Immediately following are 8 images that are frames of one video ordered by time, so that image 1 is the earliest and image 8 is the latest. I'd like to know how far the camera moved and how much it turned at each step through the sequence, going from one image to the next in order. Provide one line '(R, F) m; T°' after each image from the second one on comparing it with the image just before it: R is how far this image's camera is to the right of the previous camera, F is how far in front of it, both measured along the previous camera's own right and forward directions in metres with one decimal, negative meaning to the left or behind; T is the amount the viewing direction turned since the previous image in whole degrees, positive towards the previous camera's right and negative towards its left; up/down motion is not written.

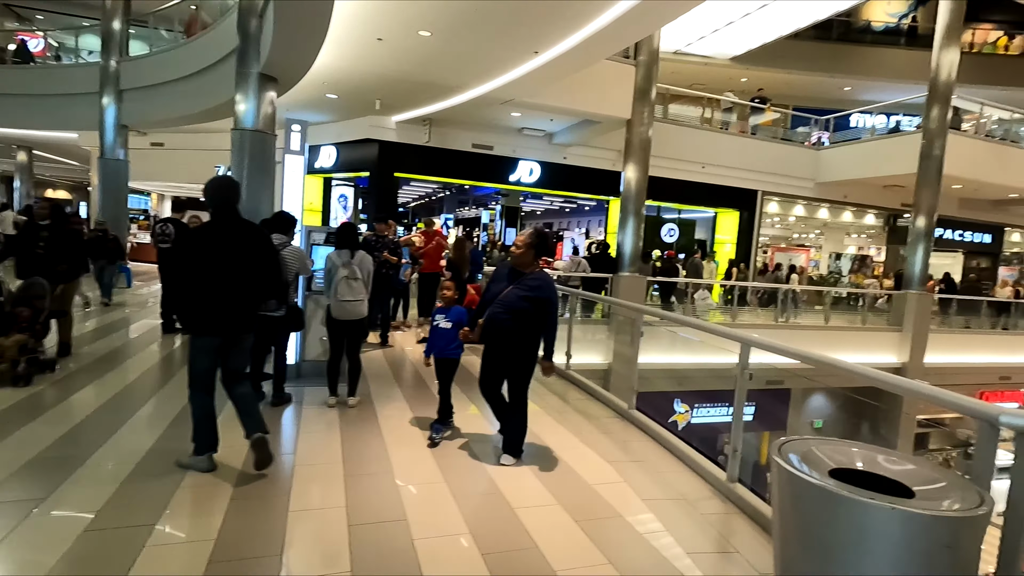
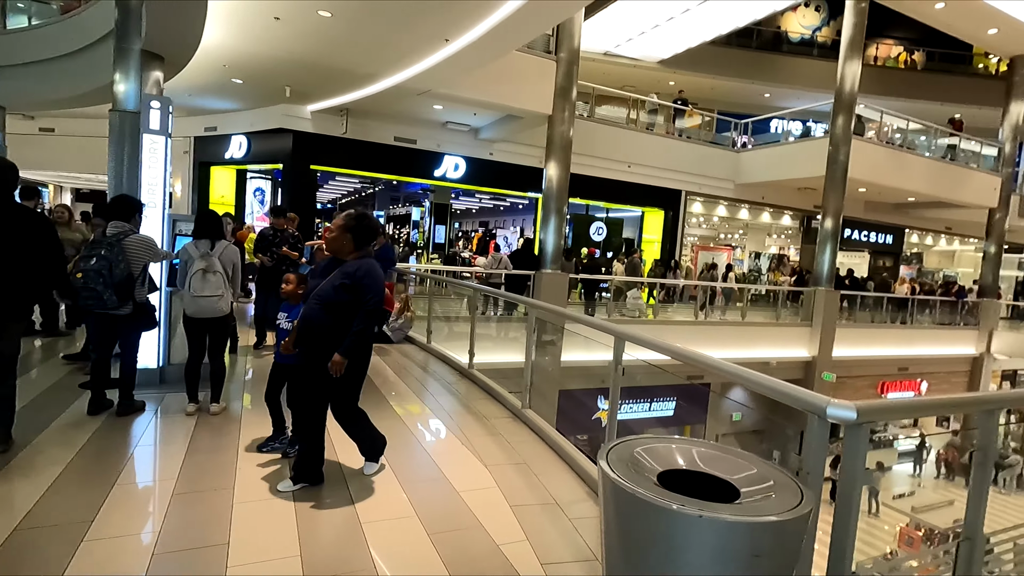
(+0.4, +0.2) m; +6°
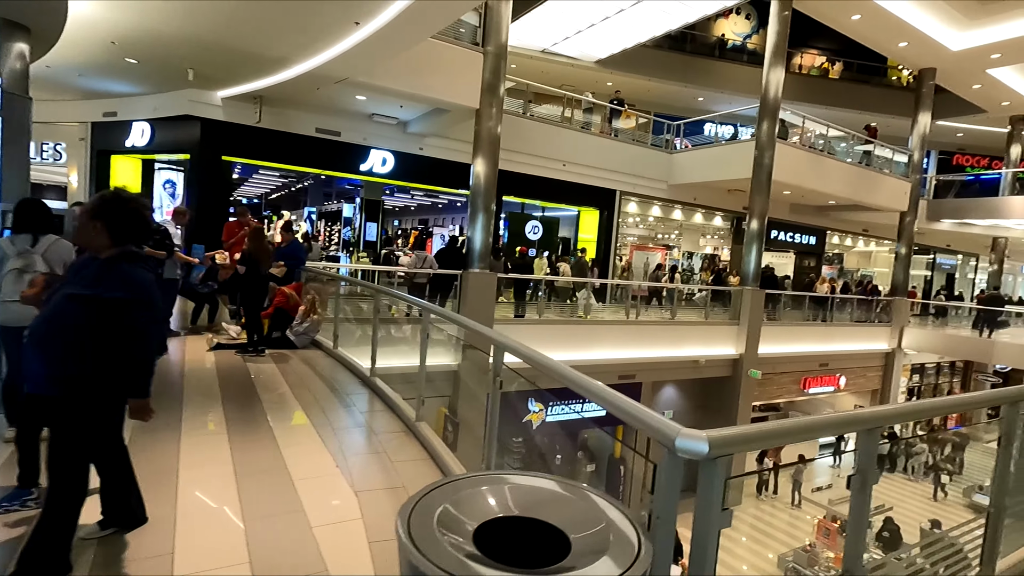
(+0.3, +0.3) m; +6°
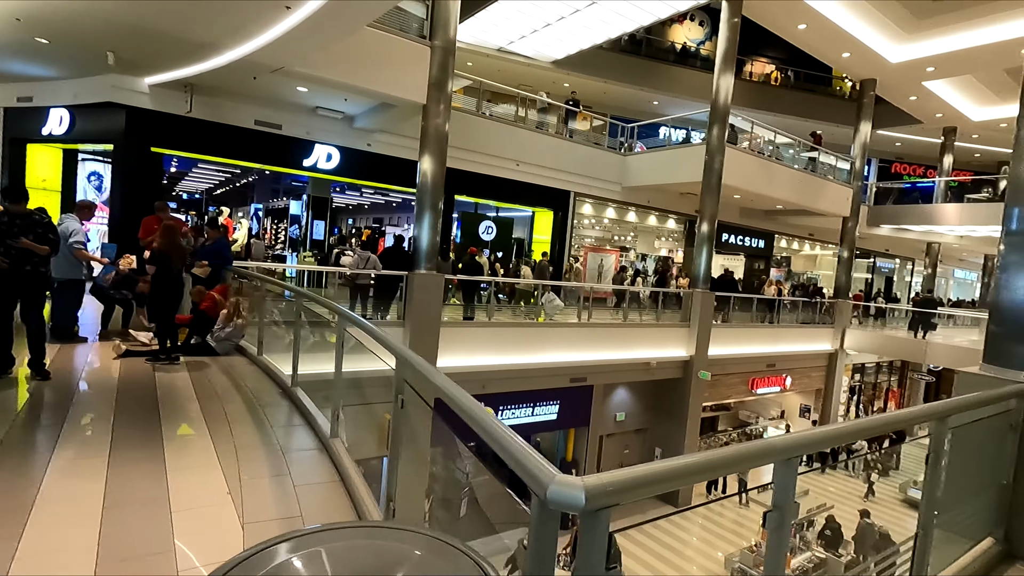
(+0.2, +0.2) m; +4°
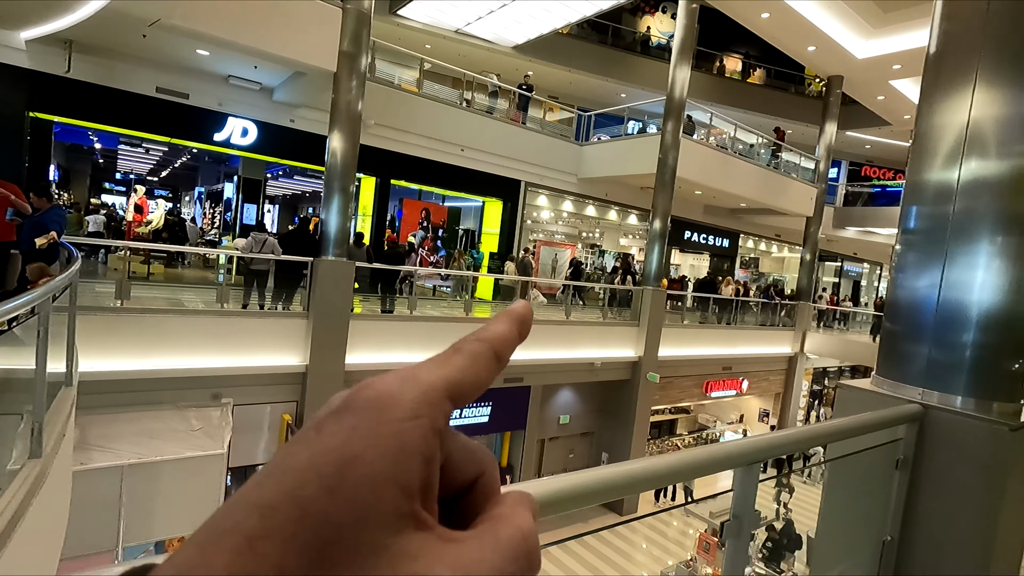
(+0.9, +0.7) m; +2°
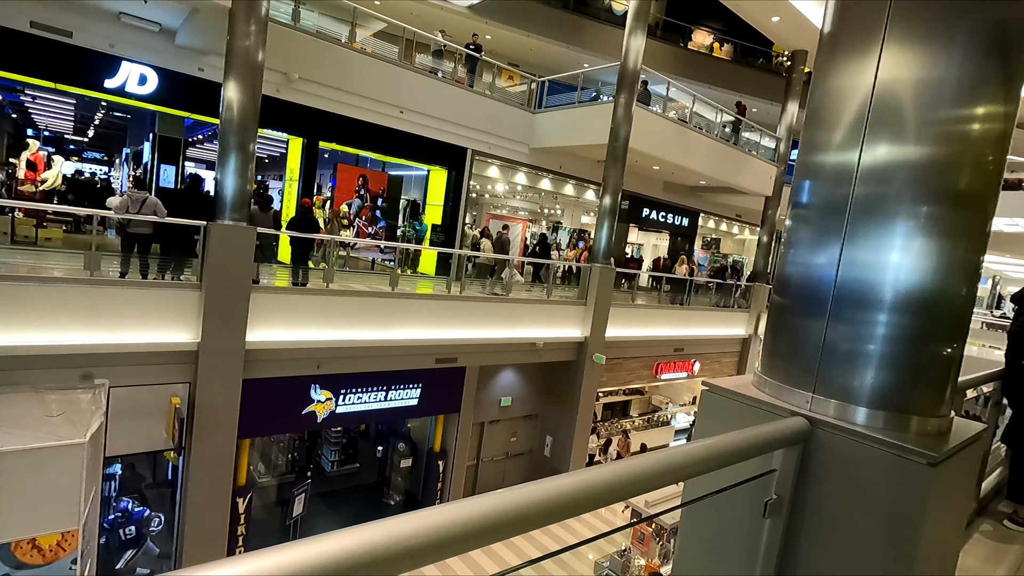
(+0.6, +0.6) m; +3°
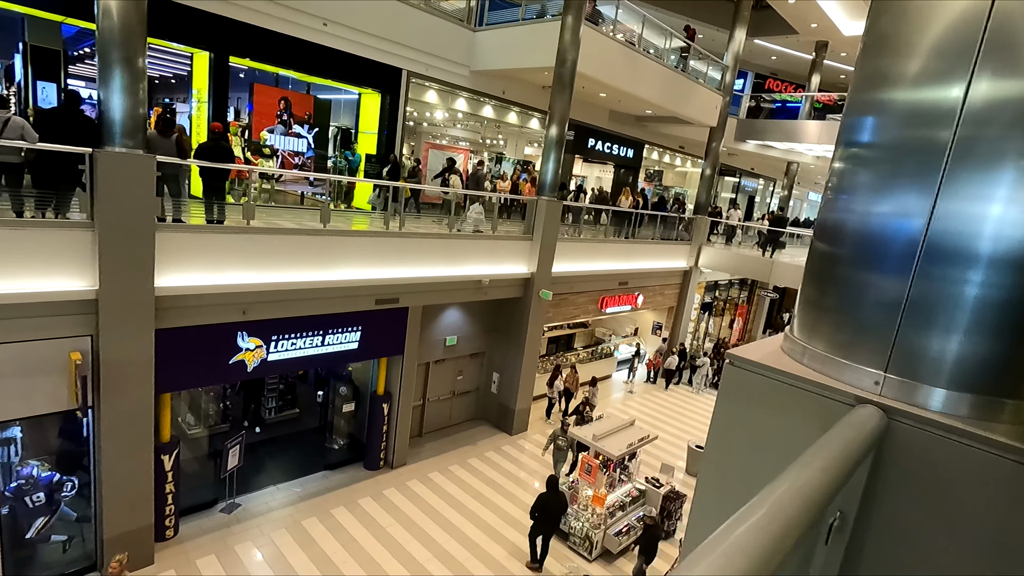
(0.0, +0.4) m; +6°
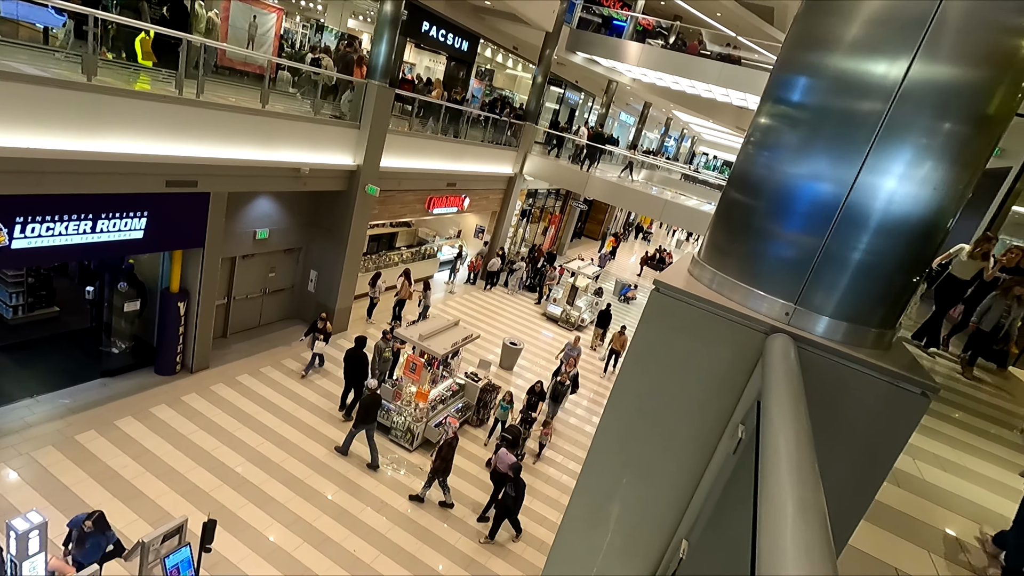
(-0.2, +0.2) m; +20°
